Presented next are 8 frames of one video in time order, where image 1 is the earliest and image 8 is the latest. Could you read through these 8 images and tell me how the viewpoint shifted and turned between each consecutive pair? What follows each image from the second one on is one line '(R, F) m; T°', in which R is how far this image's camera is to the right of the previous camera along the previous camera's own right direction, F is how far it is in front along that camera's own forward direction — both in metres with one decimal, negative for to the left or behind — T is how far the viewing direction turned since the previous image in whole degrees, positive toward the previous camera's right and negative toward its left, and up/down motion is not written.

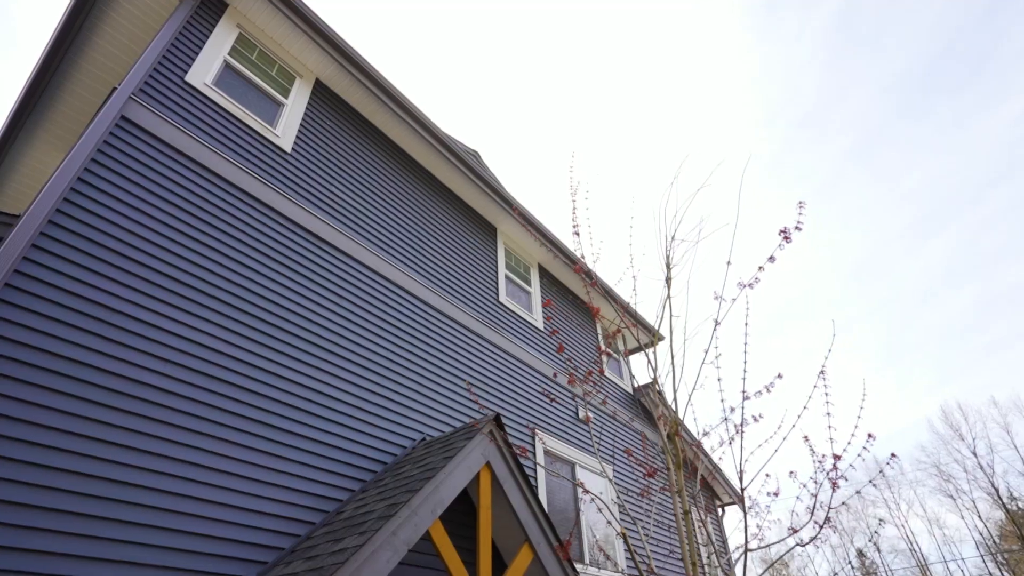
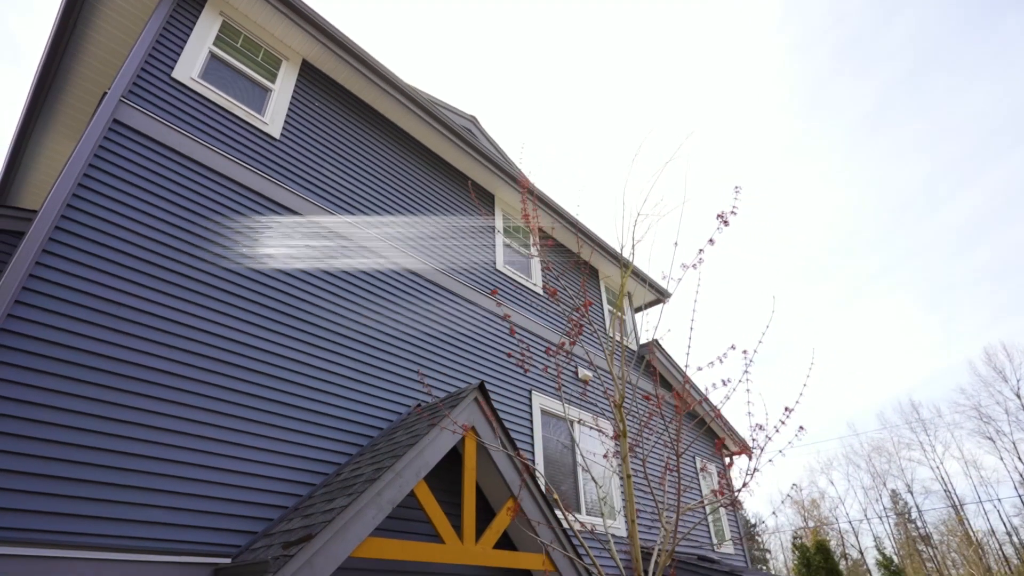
(+0.4, -0.2) m; -3°
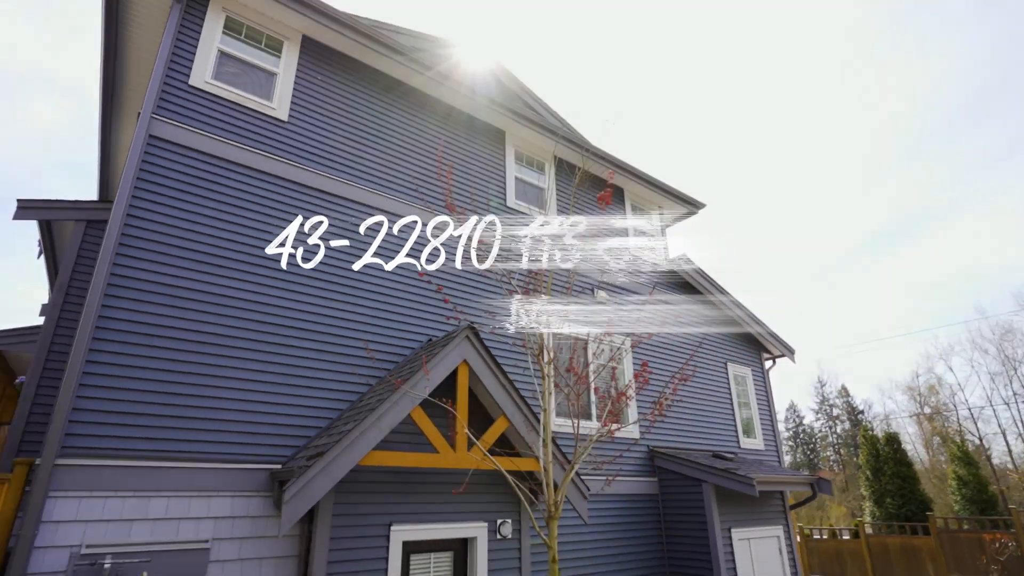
(+1.1, -0.7) m; -9°
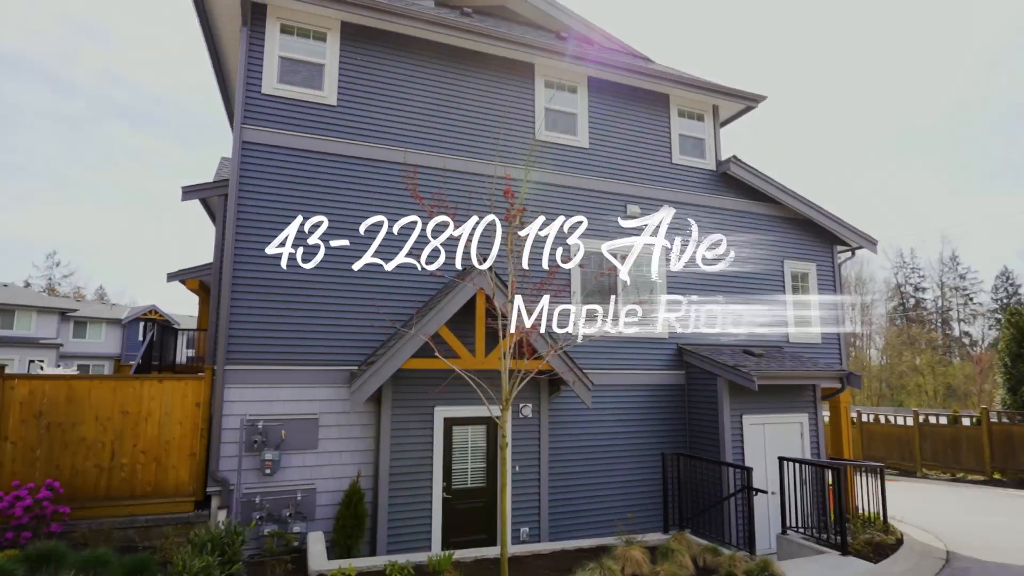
(+2.0, -1.5) m; -15°
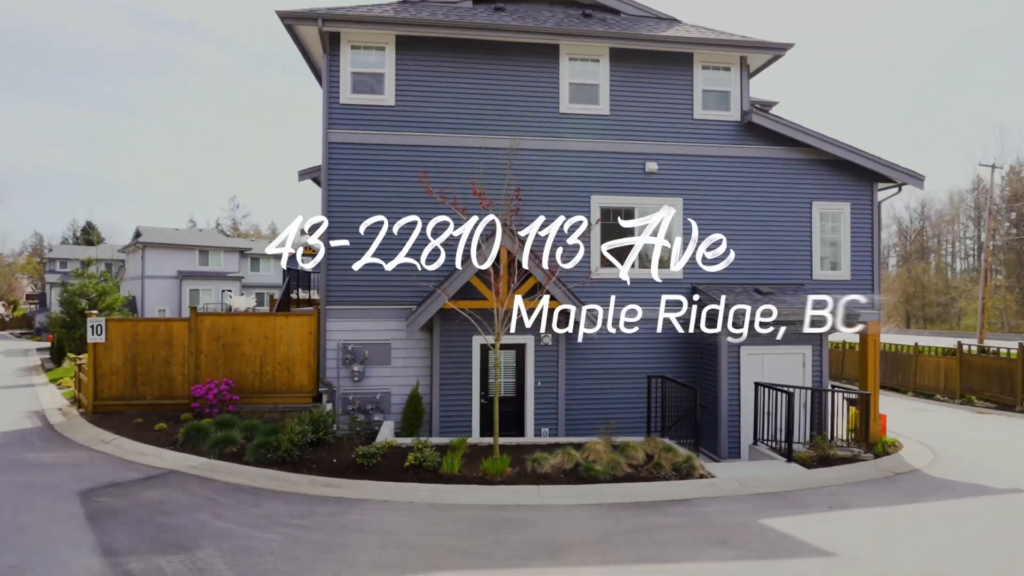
(+2.1, -2.2) m; -13°
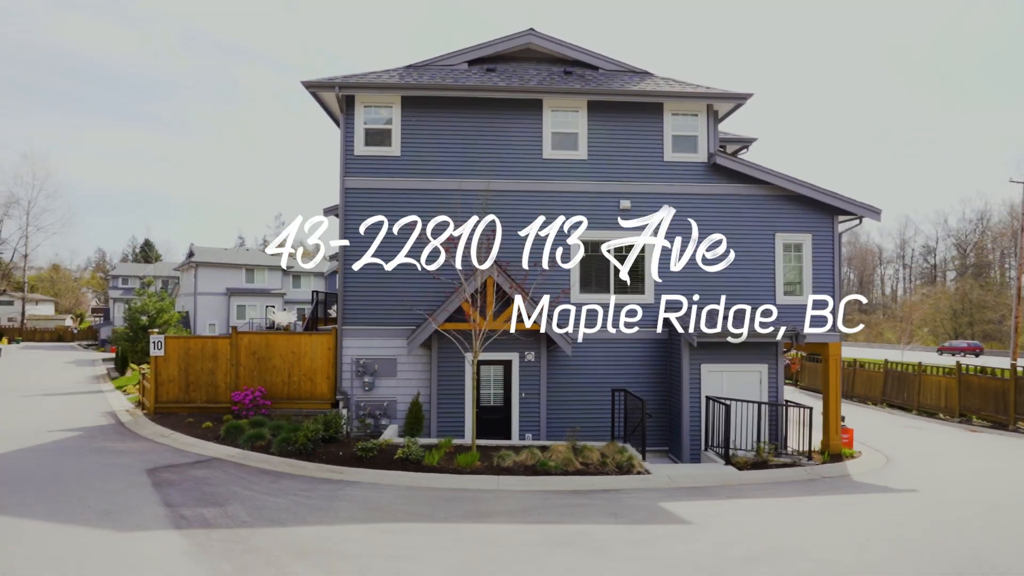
(+1.1, -1.9) m; -4°
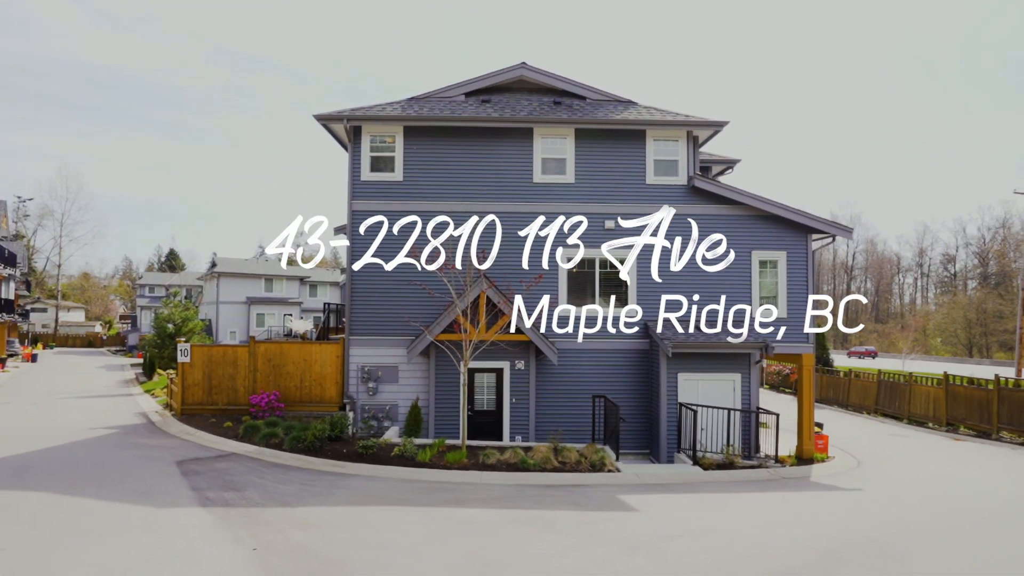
(+0.6, -1.2) m; -2°
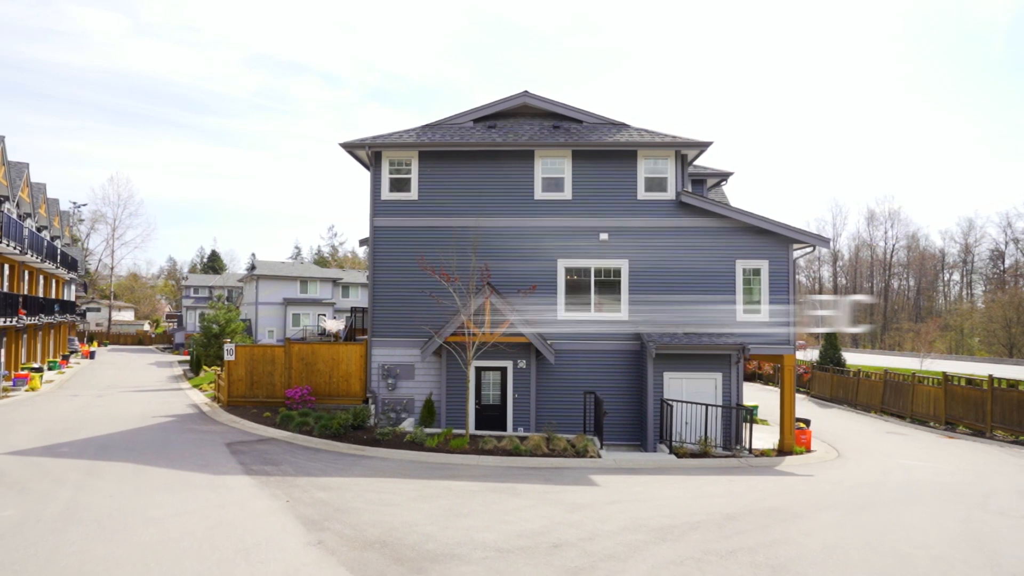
(+0.8, -1.7) m; -3°
